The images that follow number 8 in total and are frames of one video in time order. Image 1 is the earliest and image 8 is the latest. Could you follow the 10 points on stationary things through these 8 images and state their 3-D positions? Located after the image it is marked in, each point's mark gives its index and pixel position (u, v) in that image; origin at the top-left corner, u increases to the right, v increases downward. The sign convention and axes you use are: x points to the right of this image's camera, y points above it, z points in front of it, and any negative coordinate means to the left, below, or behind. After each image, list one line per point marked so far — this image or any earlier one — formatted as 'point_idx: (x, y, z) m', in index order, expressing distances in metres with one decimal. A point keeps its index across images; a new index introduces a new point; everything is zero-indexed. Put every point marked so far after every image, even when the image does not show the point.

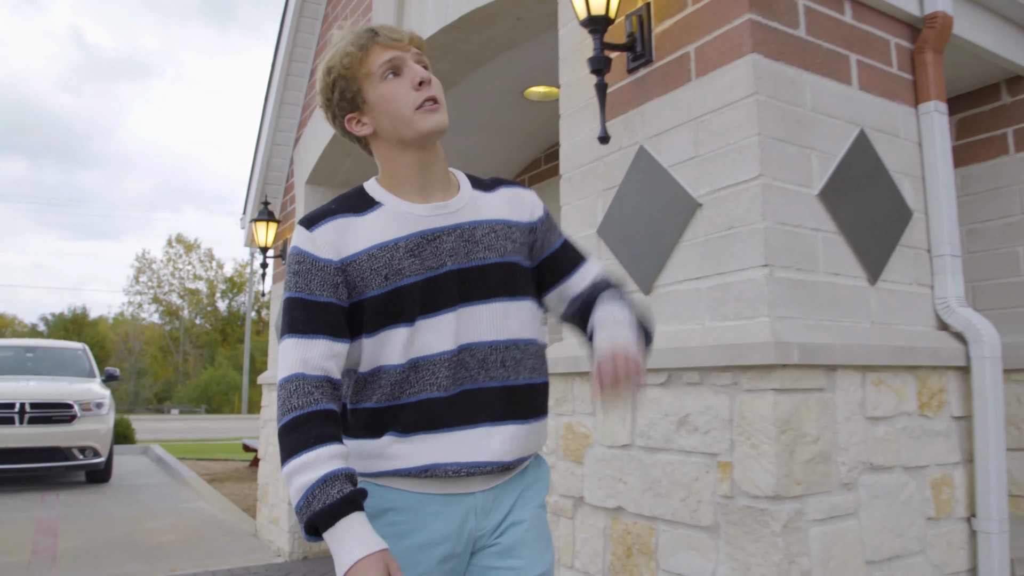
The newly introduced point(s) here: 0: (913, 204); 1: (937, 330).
0: (+1.6, +0.3, +2.5) m
1: (+1.7, -0.2, +2.5) m
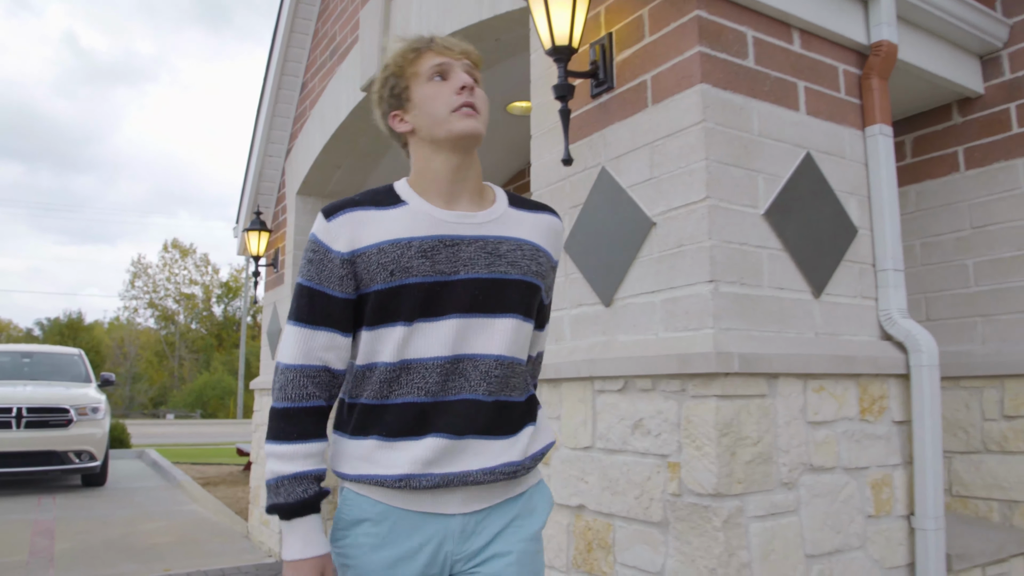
0: (+1.5, +0.3, +2.7) m
1: (+1.6, -0.2, +2.6) m
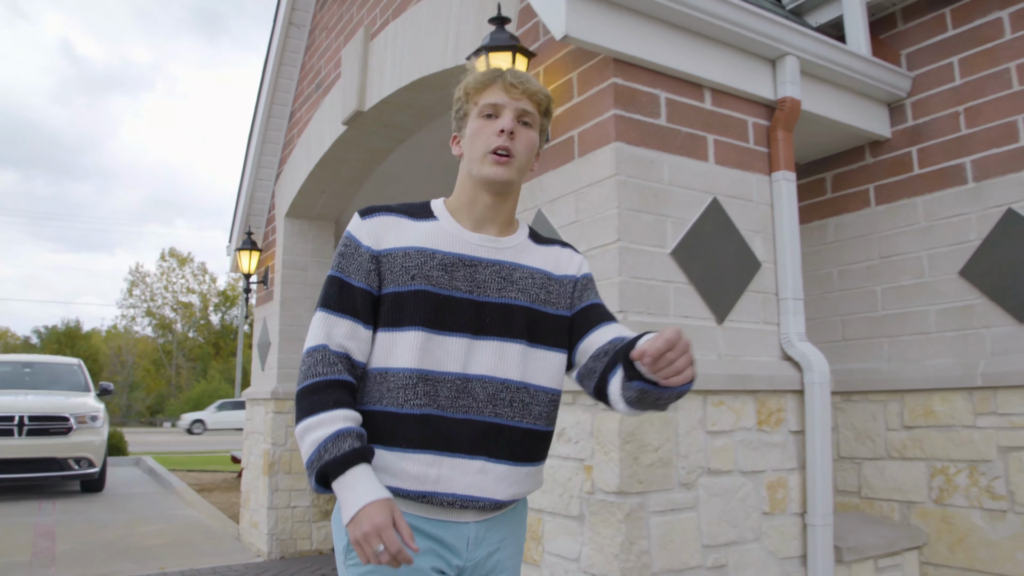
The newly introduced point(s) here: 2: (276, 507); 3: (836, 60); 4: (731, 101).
0: (+1.2, +0.2, +3.1) m
1: (+1.3, -0.3, +3.0) m
2: (-2.5, -2.3, +6.6) m
3: (+1.8, +1.2, +3.4) m
4: (+1.1, +0.9, +3.1) m
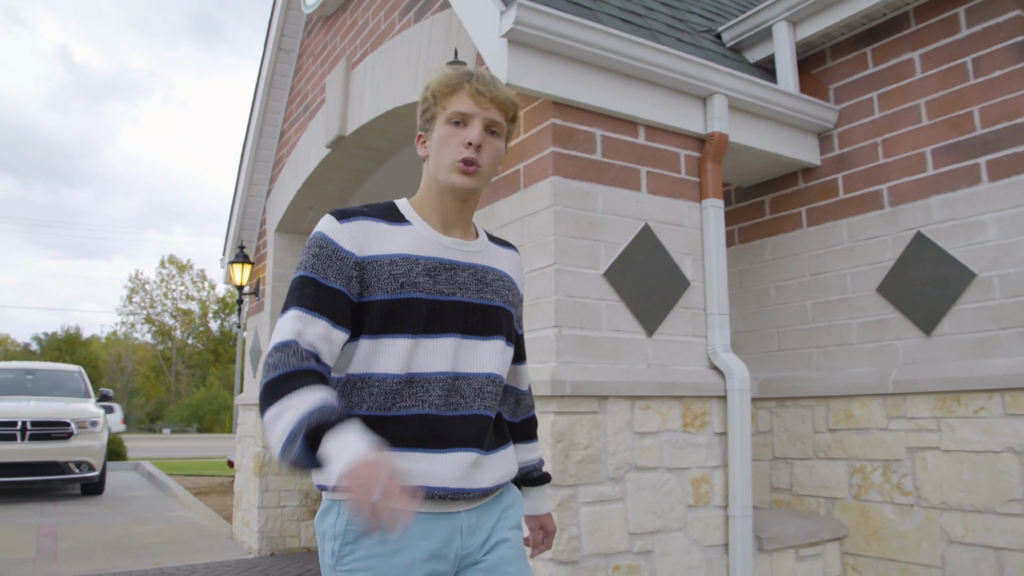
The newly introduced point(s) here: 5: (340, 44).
0: (+1.0, +0.1, +3.4) m
1: (+1.1, -0.4, +3.4) m
2: (-2.7, -2.4, +6.9) m
3: (+1.5, +1.1, +3.8) m
4: (+0.9, +0.9, +3.5) m
5: (-1.6, +2.3, +6.0) m
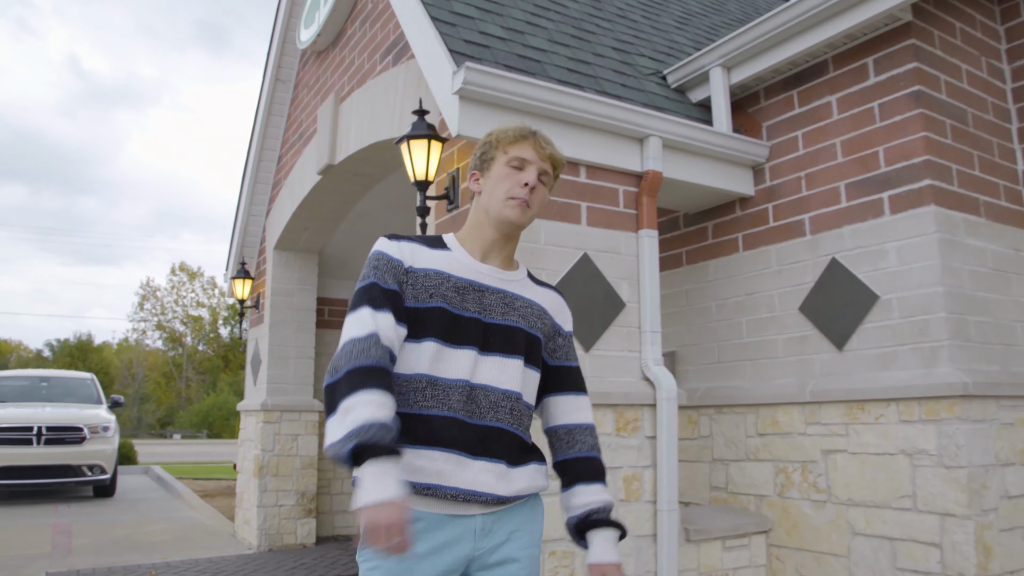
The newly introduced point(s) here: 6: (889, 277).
0: (+0.7, -0.1, +3.9) m
1: (+0.8, -0.6, +3.8) m
2: (-2.9, -2.6, +7.4) m
3: (+1.3, +1.0, +4.2) m
4: (+0.6, +0.7, +4.0) m
5: (-1.9, +2.2, +6.5) m
6: (+2.3, +0.1, +3.8) m
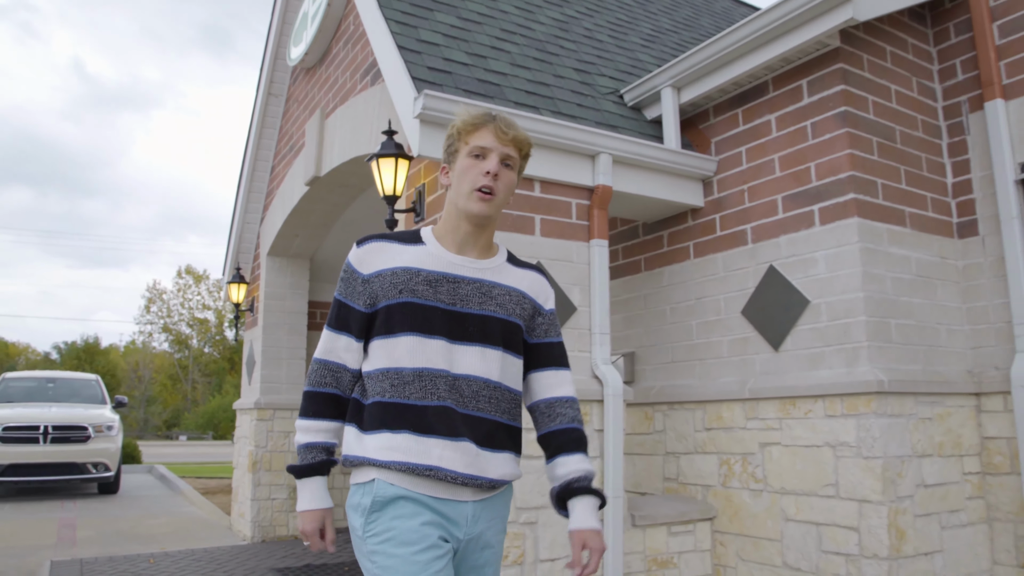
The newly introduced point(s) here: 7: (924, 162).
0: (+0.5, -0.1, +4.2) m
1: (+0.5, -0.6, +4.2) m
2: (-3.2, -2.6, +7.8) m
3: (+1.0, +1.0, +4.6) m
4: (+0.3, +0.7, +4.3) m
5: (-2.1, +2.1, +6.8) m
6: (+2.0, 0.0, +4.1) m
7: (+2.9, +0.9, +4.4) m
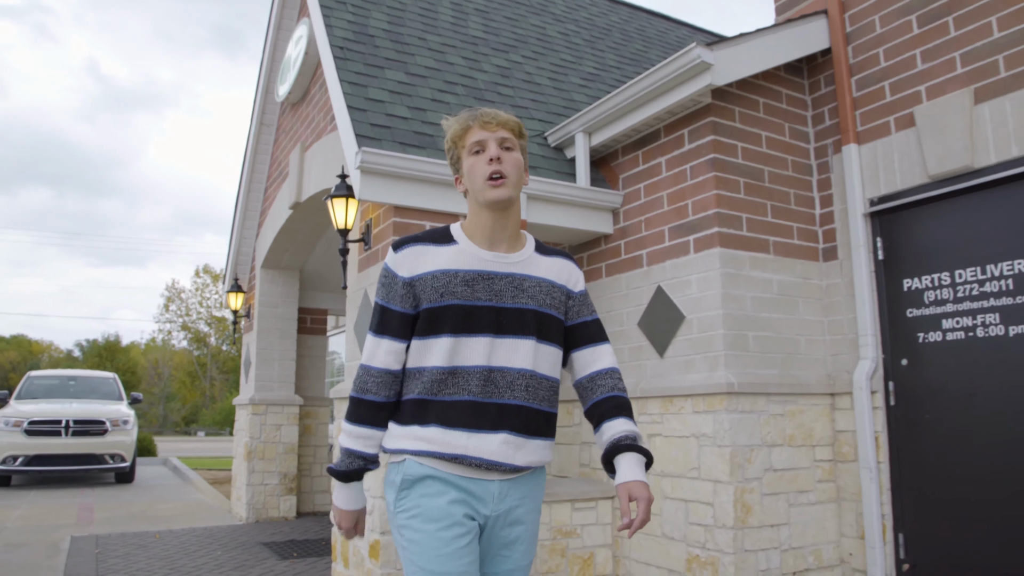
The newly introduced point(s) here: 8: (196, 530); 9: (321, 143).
0: (-0.1, -0.2, +5.1) m
1: (-0.1, -0.7, +5.0) m
2: (-3.6, -2.8, +8.7) m
3: (+0.4, +0.8, +5.4) m
4: (-0.3, +0.5, +5.2) m
5: (-2.6, +2.0, +7.8) m
6: (+1.4, -0.1, +4.9) m
7: (+2.4, +0.8, +5.3) m
8: (-4.2, -3.2, +8.2) m
9: (-2.1, +1.6, +6.8) m
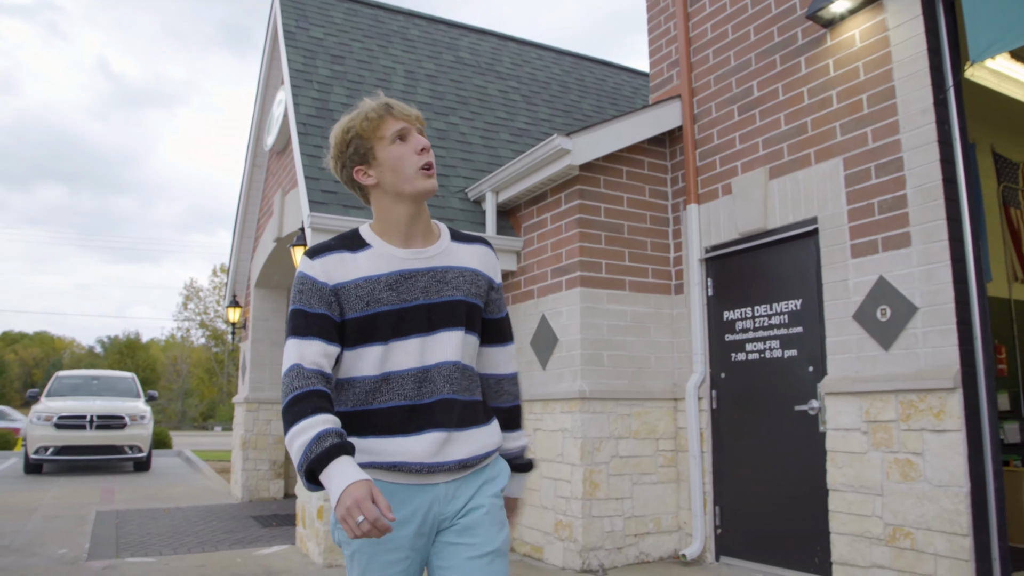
0: (-1.0, -0.5, +6.6) m
1: (-0.9, -1.0, +6.6) m
2: (-4.4, -3.0, +10.4) m
3: (-0.5, +0.5, +6.9) m
4: (-1.2, +0.2, +6.7) m
5: (-3.5, +1.7, +9.4) m
6: (+0.5, -0.4, +6.4) m
7: (+1.5, +0.5, +6.7) m
8: (-5.0, -3.5, +9.9) m
9: (-3.0, +1.3, +8.4) m
